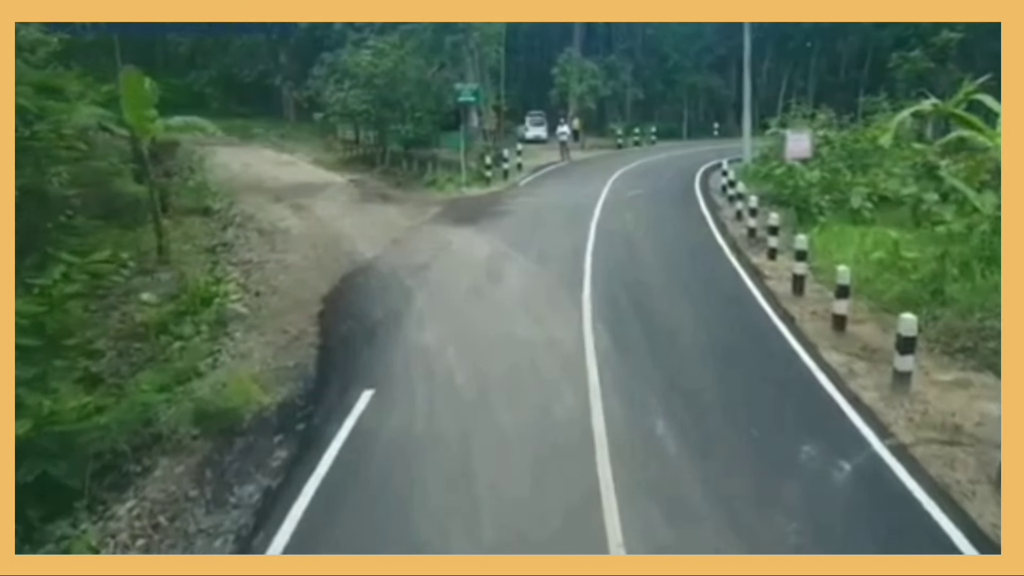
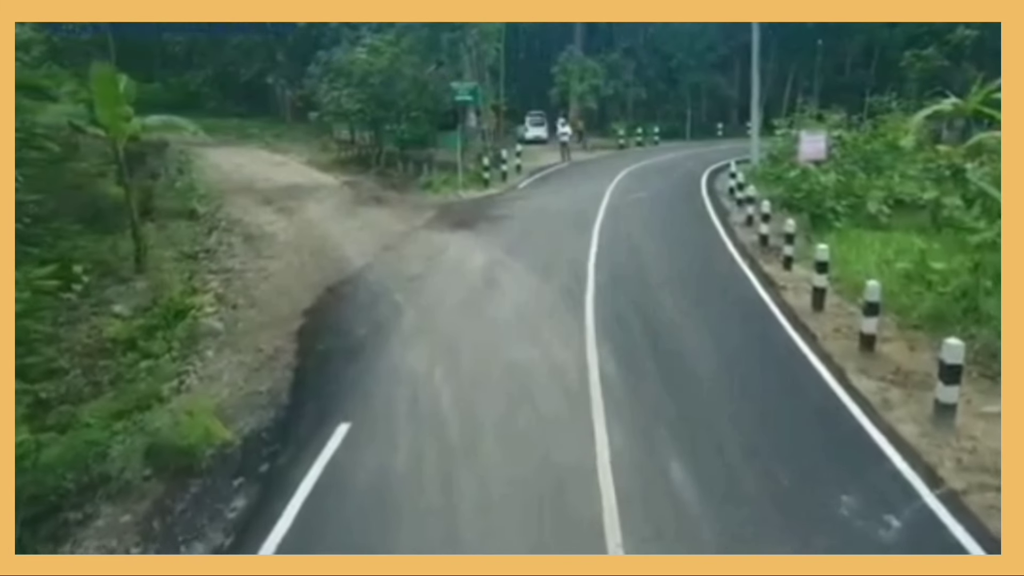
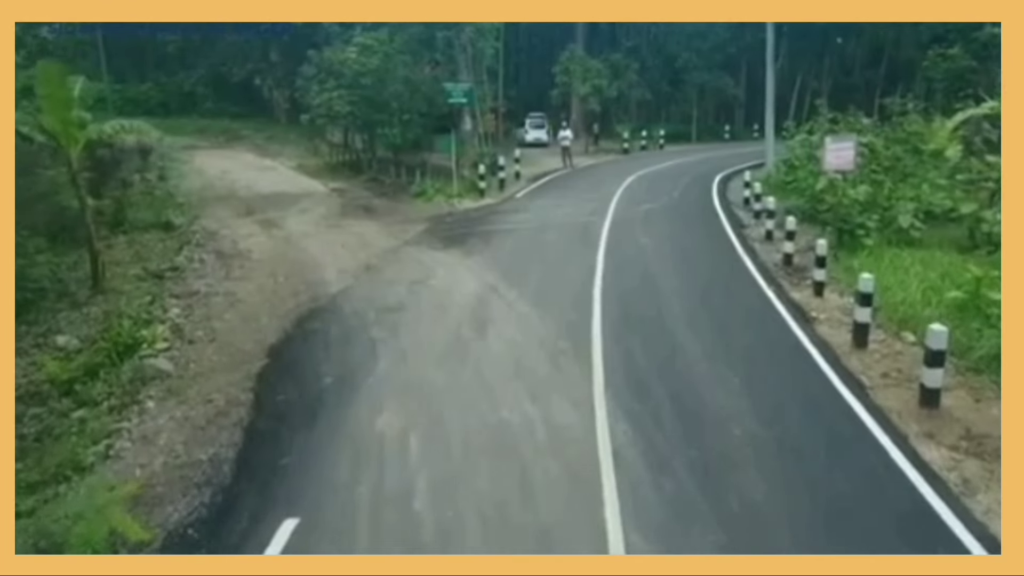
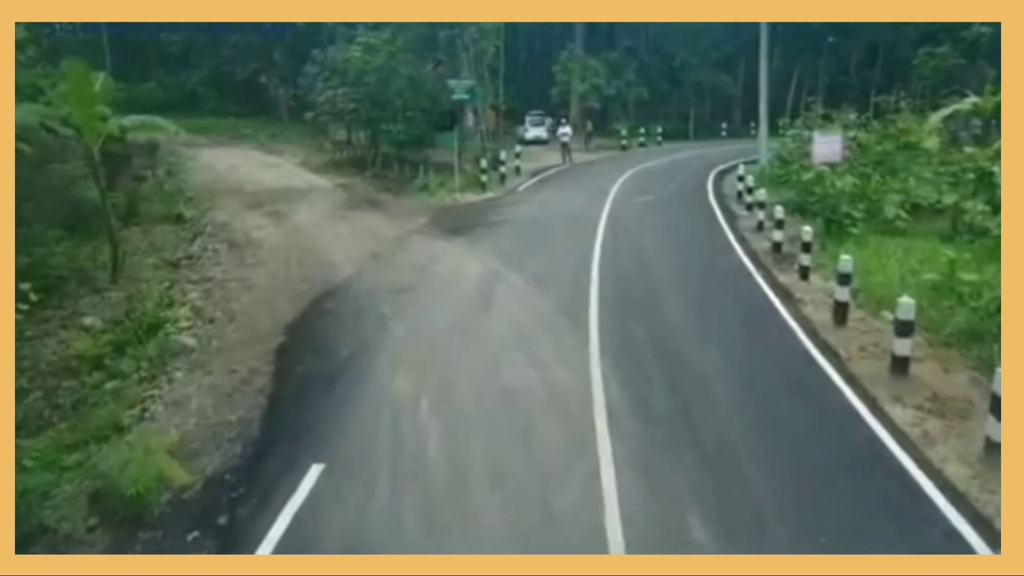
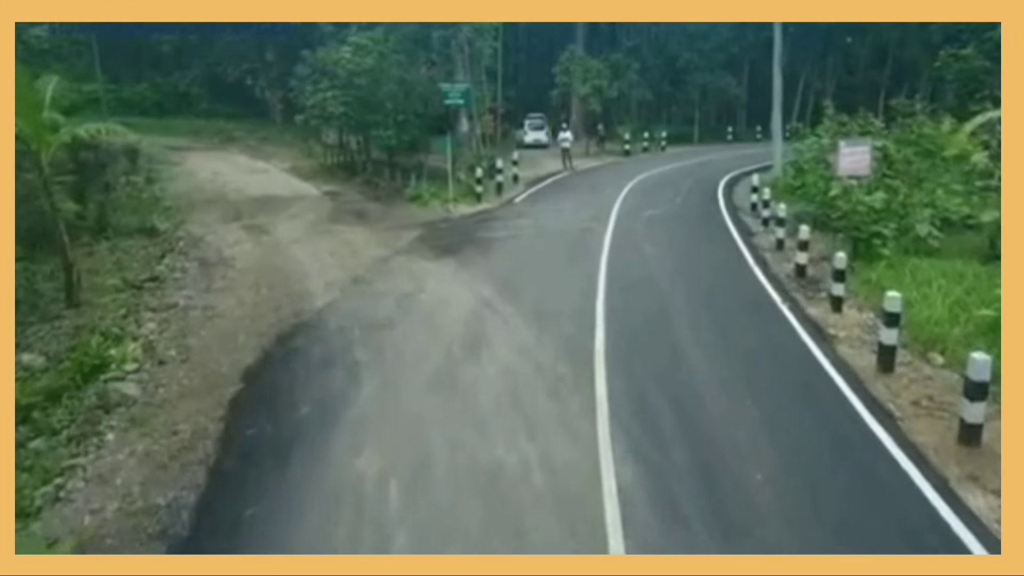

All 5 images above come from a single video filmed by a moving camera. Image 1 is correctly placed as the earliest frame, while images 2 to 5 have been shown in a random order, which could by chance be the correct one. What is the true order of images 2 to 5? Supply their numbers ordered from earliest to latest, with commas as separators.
2, 4, 3, 5
